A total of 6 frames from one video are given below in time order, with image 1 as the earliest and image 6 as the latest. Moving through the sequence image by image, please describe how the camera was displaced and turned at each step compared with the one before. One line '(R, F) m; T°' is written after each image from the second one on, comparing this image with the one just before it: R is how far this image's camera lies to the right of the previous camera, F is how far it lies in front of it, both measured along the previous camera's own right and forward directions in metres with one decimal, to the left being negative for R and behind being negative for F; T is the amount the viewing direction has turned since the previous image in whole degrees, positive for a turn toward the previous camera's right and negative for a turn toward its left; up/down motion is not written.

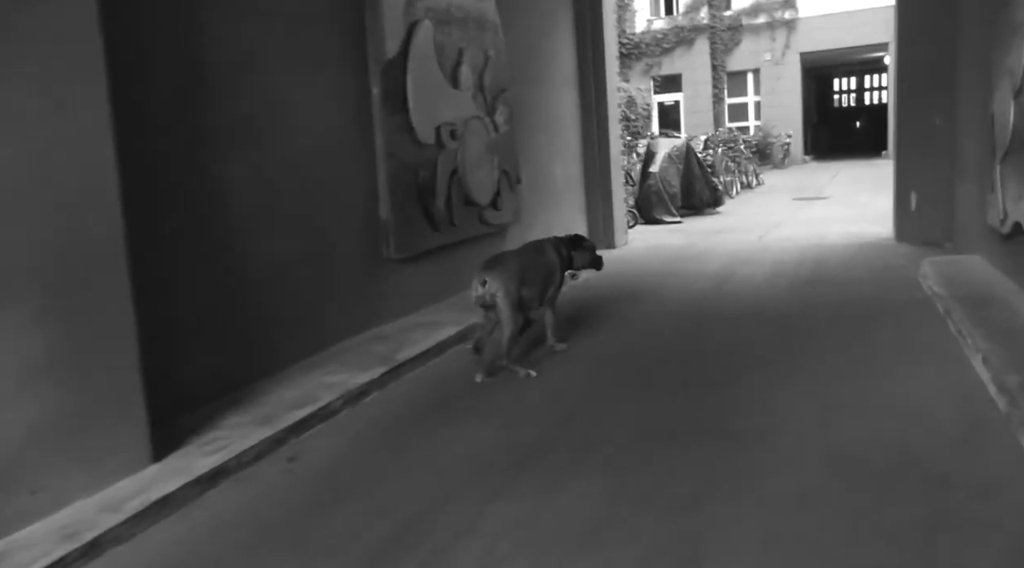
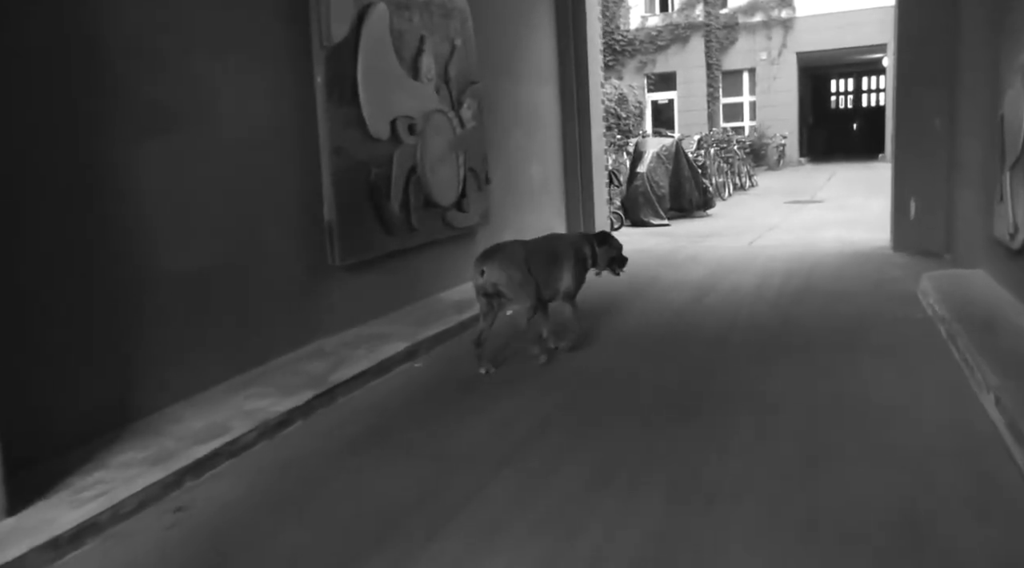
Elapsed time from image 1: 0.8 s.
(+0.2, +0.5) m; 0°
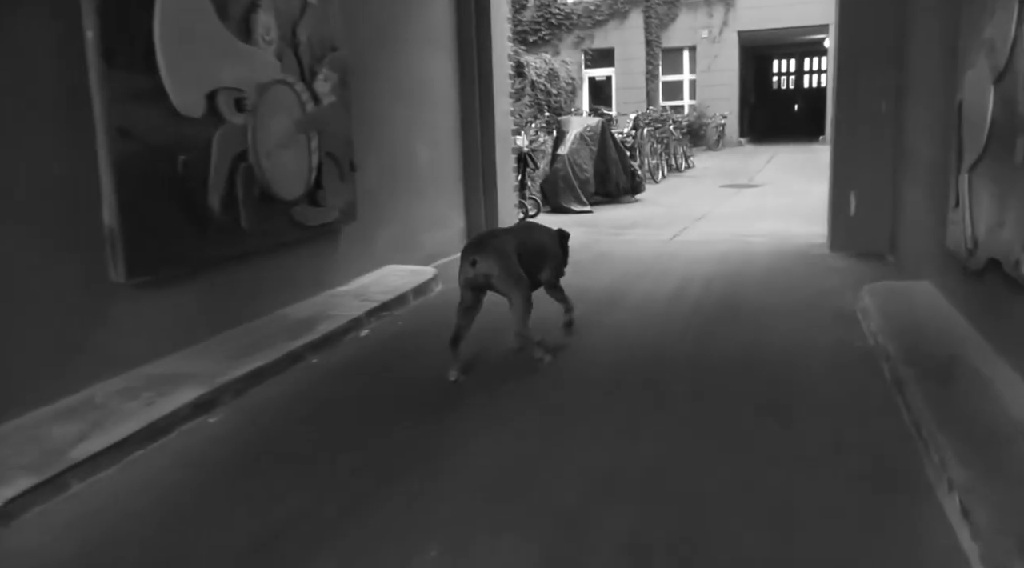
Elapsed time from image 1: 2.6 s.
(+0.5, +1.0) m; +4°
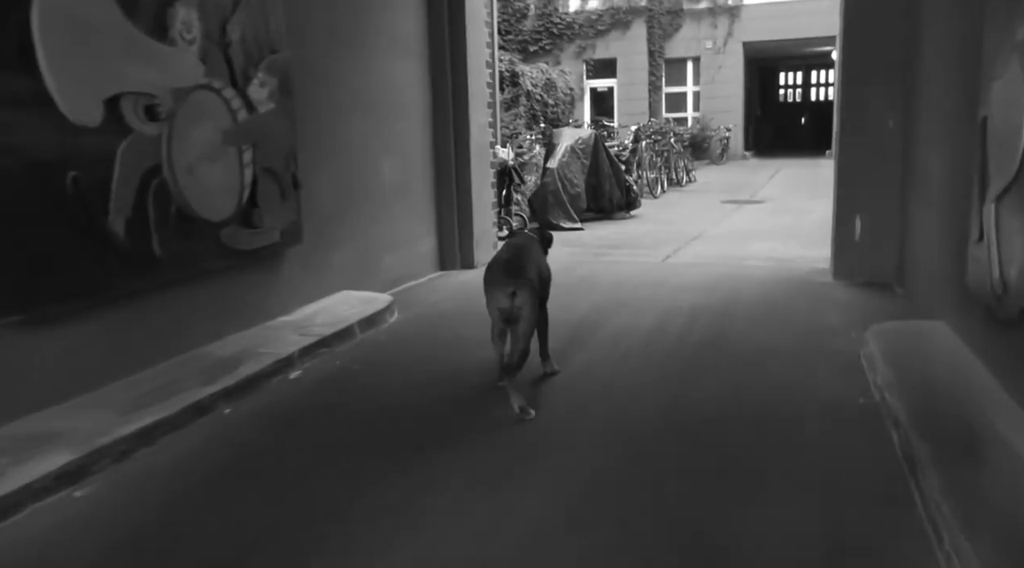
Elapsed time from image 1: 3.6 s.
(+0.3, +0.6) m; 0°
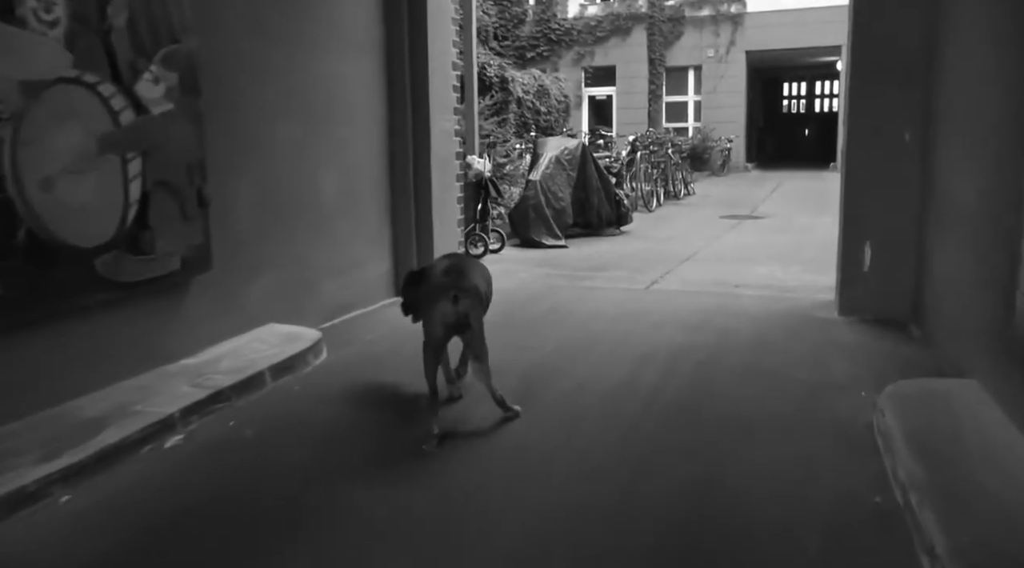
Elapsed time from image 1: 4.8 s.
(+0.3, +0.7) m; 0°
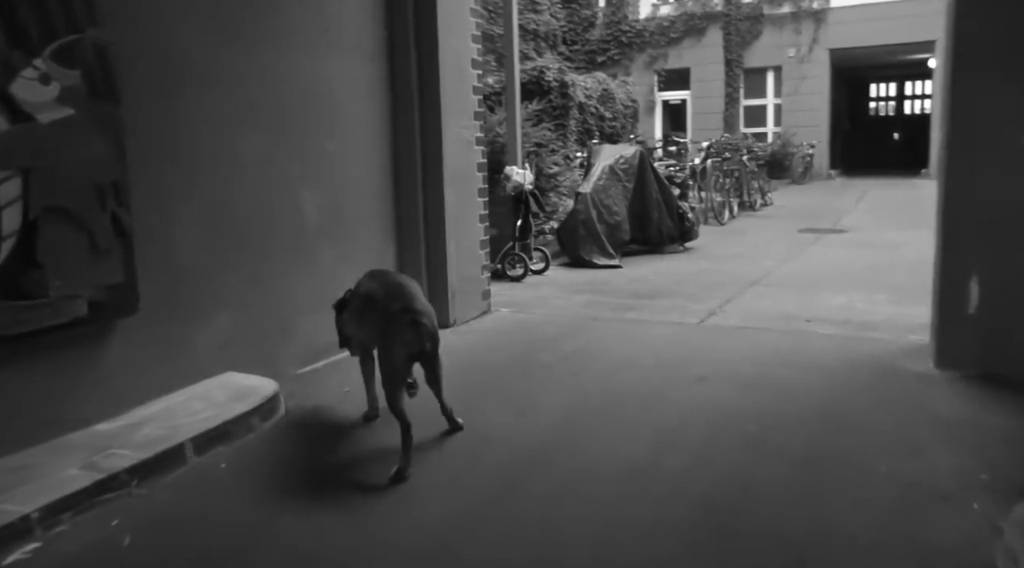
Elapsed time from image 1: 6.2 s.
(+0.3, +0.9) m; -6°
